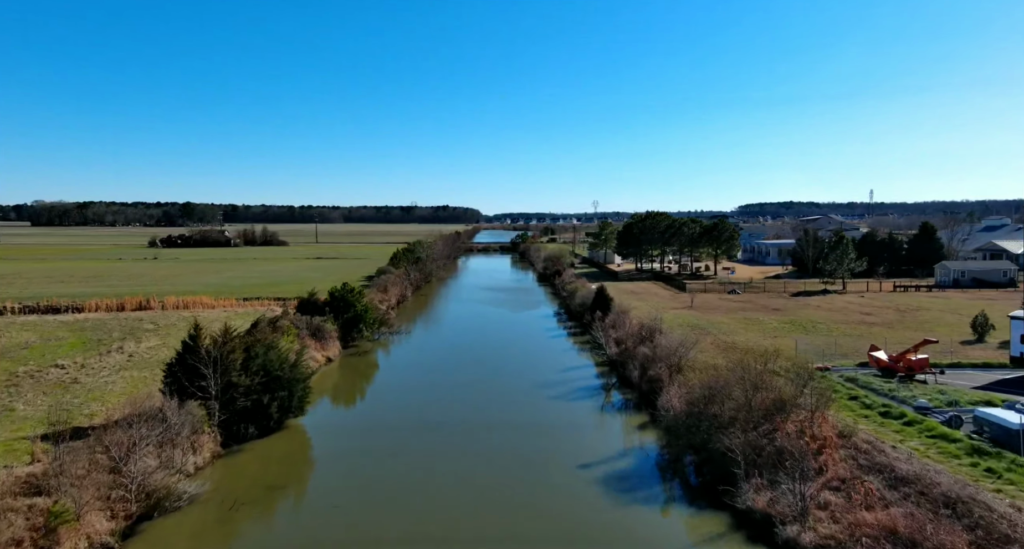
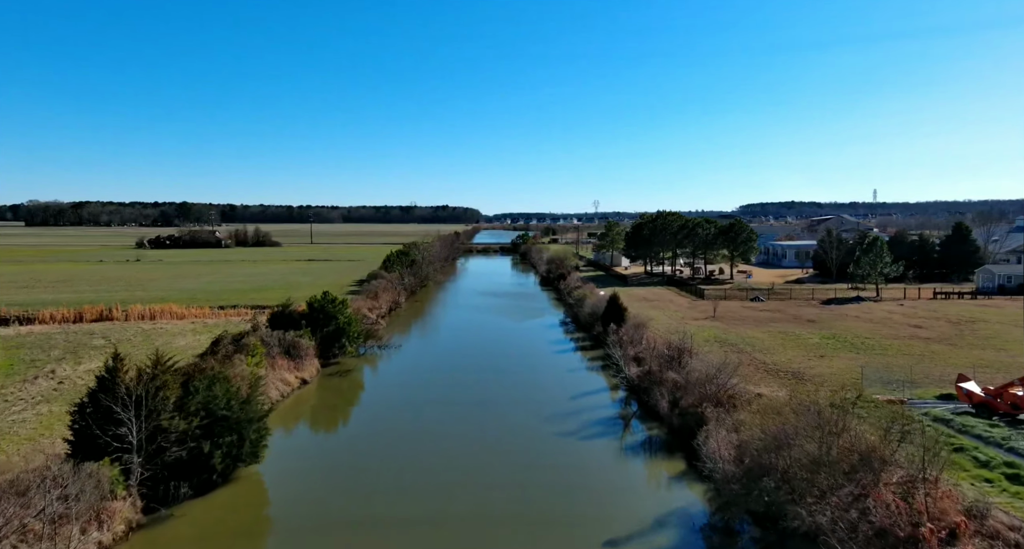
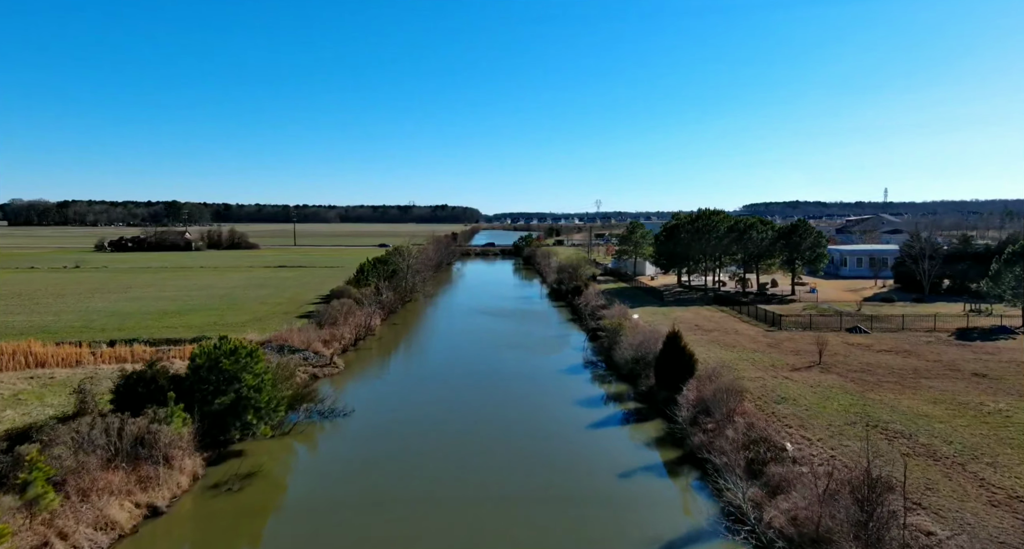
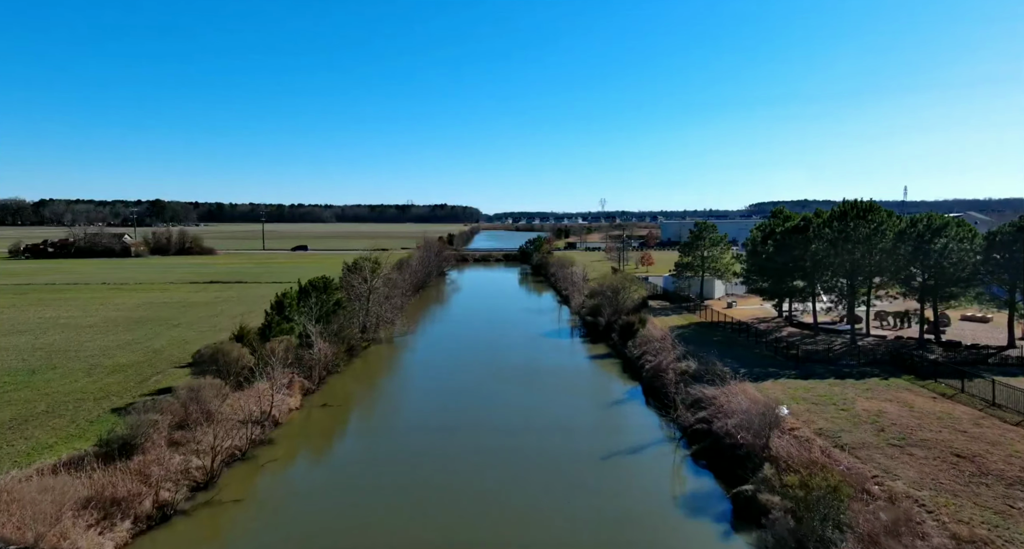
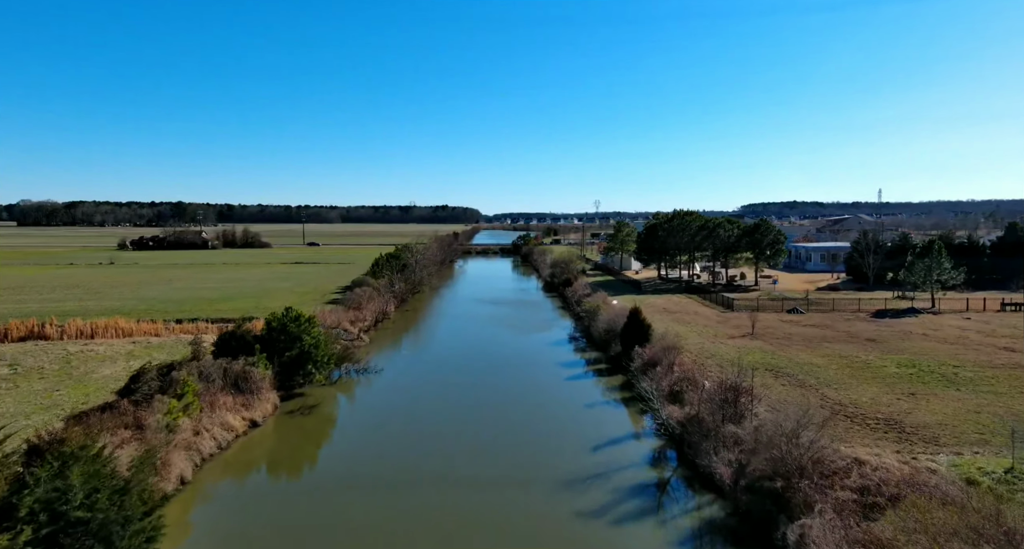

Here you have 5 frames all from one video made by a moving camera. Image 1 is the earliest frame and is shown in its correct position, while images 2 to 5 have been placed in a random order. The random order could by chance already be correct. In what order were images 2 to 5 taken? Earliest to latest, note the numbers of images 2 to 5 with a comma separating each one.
2, 5, 3, 4
